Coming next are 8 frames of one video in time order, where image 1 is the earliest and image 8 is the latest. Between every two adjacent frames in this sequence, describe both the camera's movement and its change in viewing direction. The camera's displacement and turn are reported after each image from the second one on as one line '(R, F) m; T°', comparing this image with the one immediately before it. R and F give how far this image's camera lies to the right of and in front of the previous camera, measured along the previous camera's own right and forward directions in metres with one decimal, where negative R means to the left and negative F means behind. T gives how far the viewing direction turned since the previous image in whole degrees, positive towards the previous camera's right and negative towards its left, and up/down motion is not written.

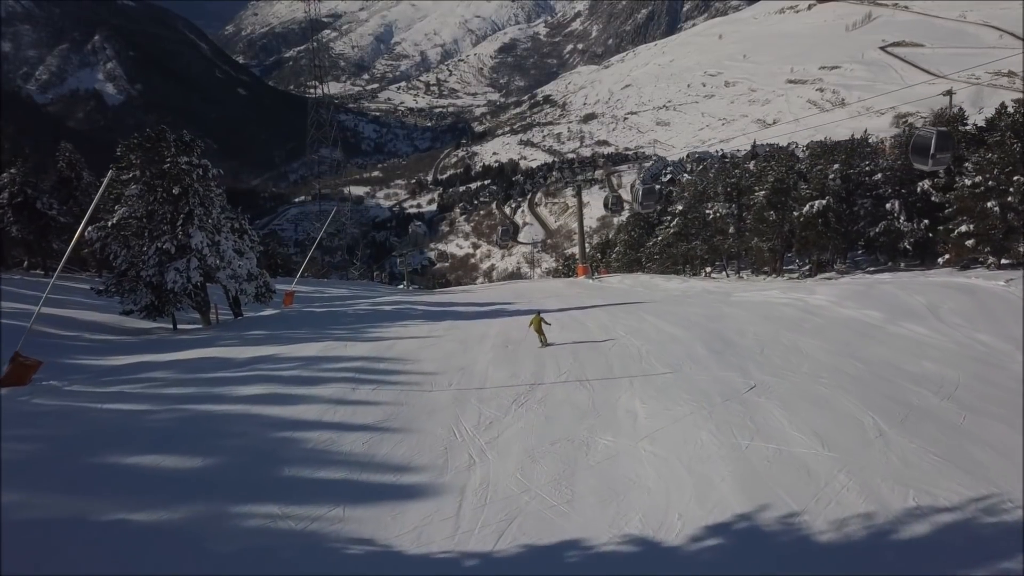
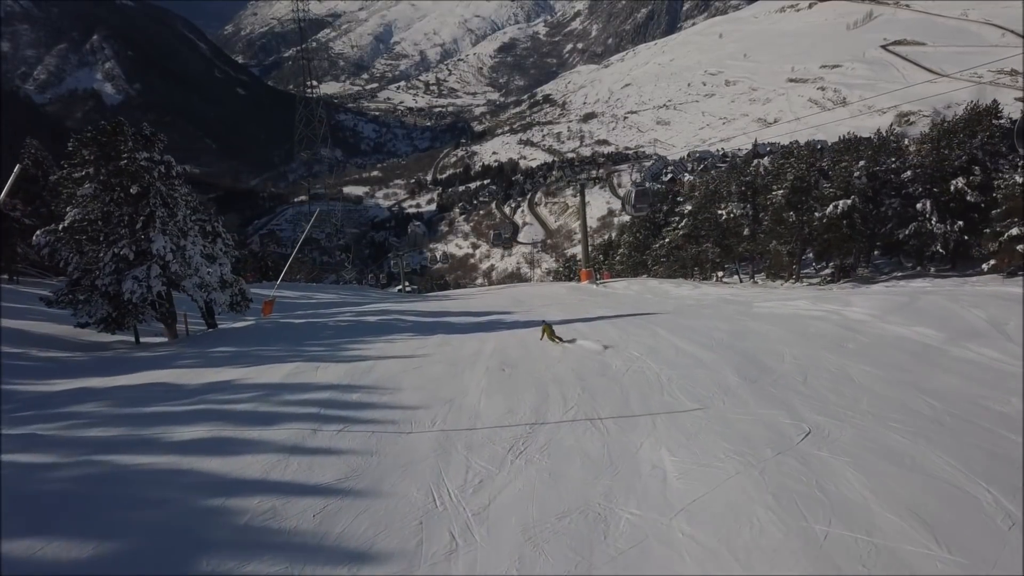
(0.0, +0.7) m; 0°
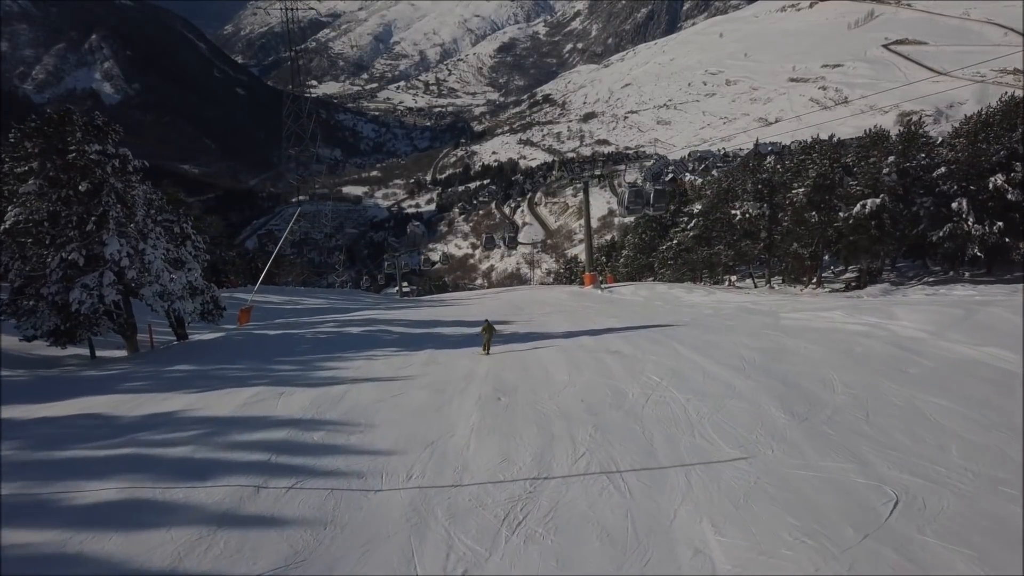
(0.0, +0.6) m; 0°
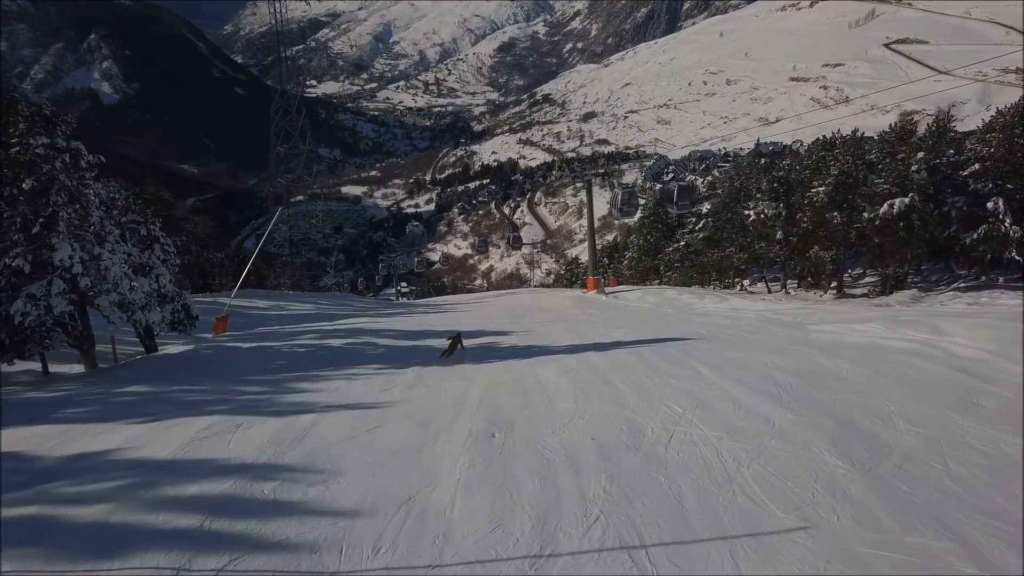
(0.0, +0.5) m; 0°
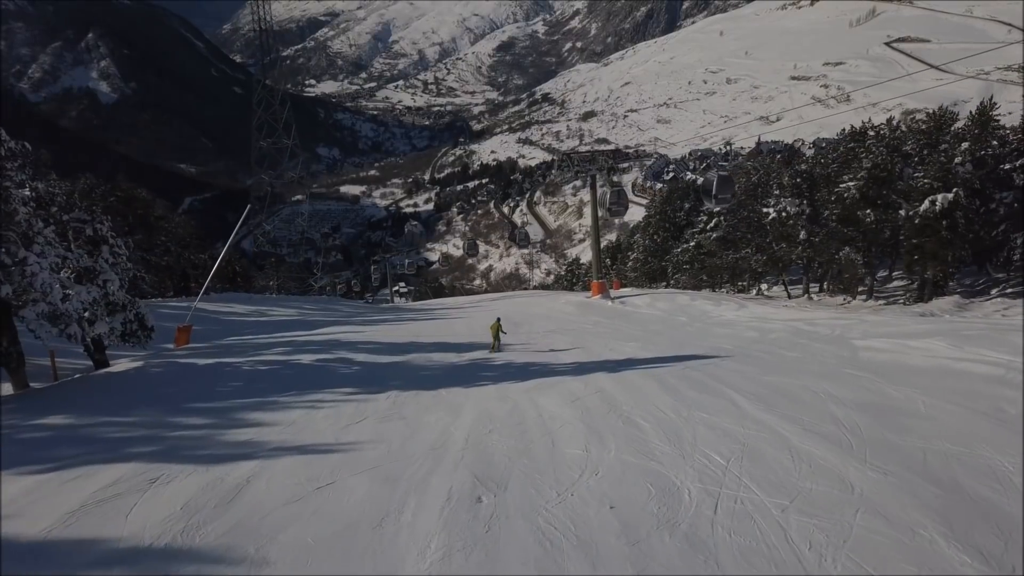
(0.0, +0.7) m; 0°
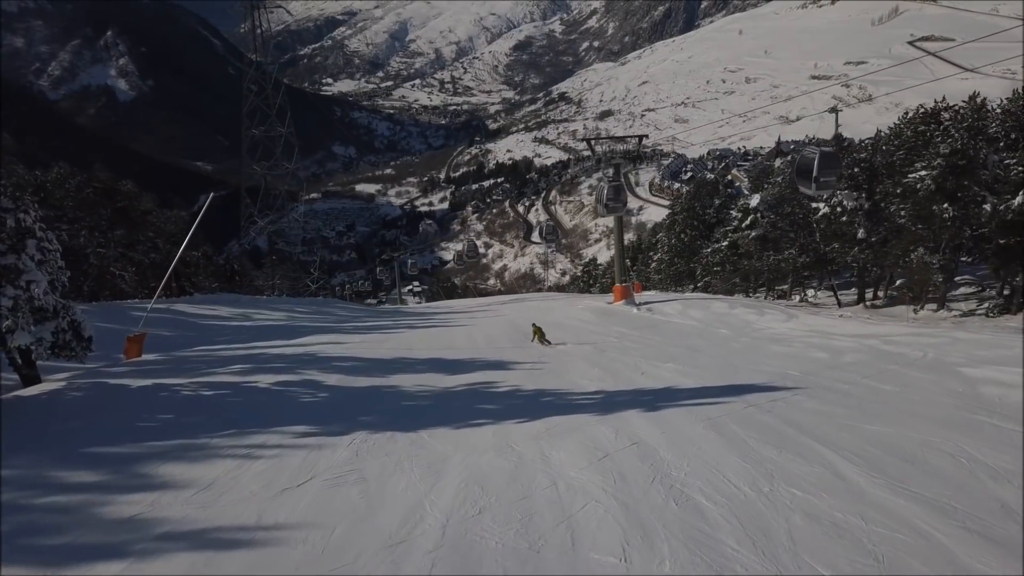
(0.0, +0.9) m; -1°
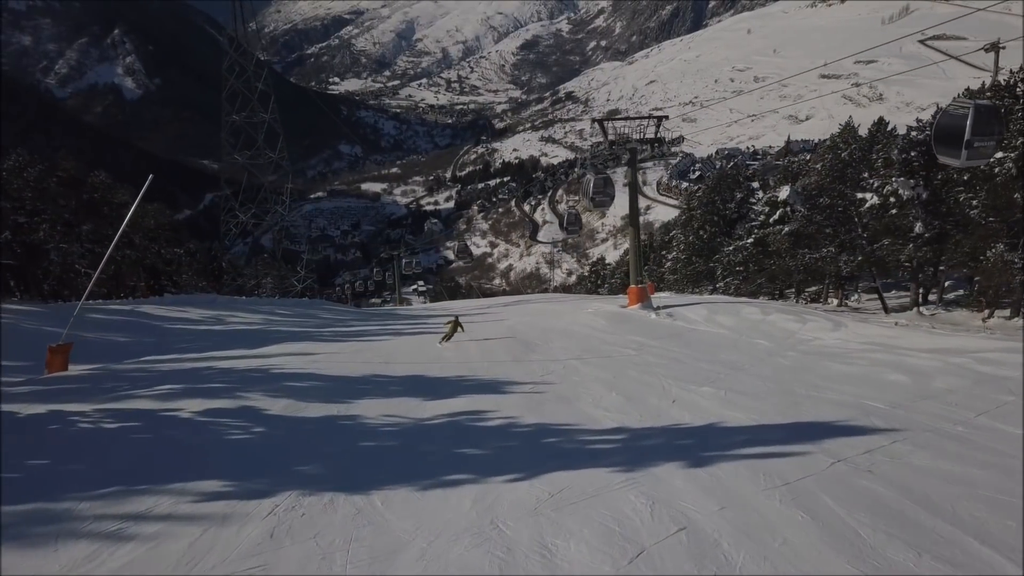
(0.0, +0.8) m; 0°
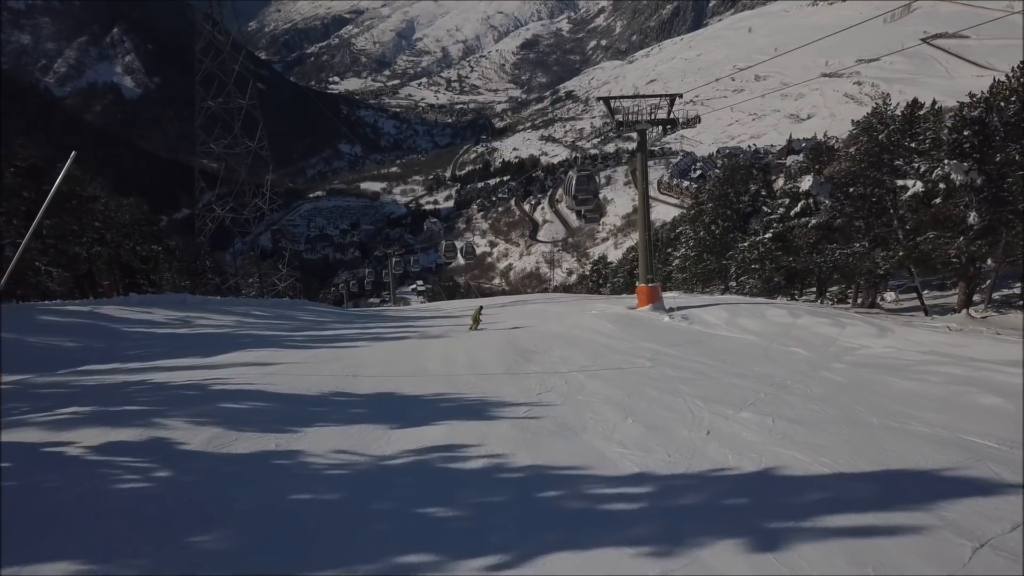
(0.0, +0.7) m; 0°
